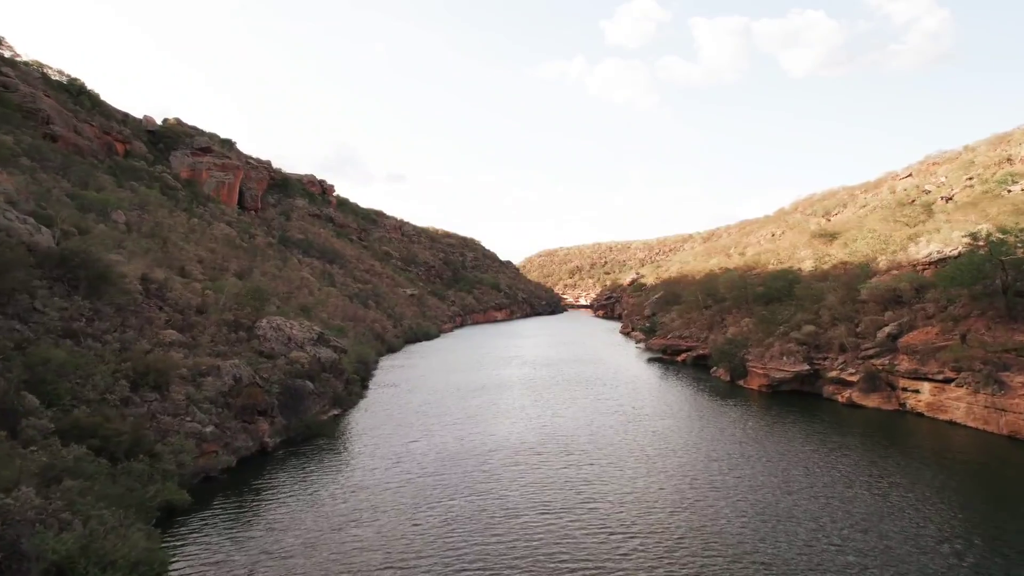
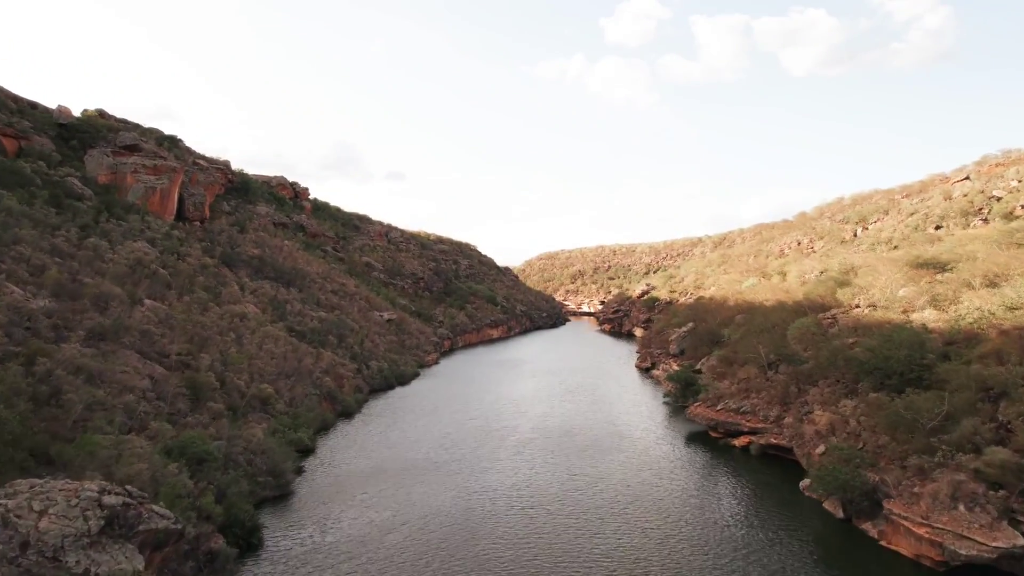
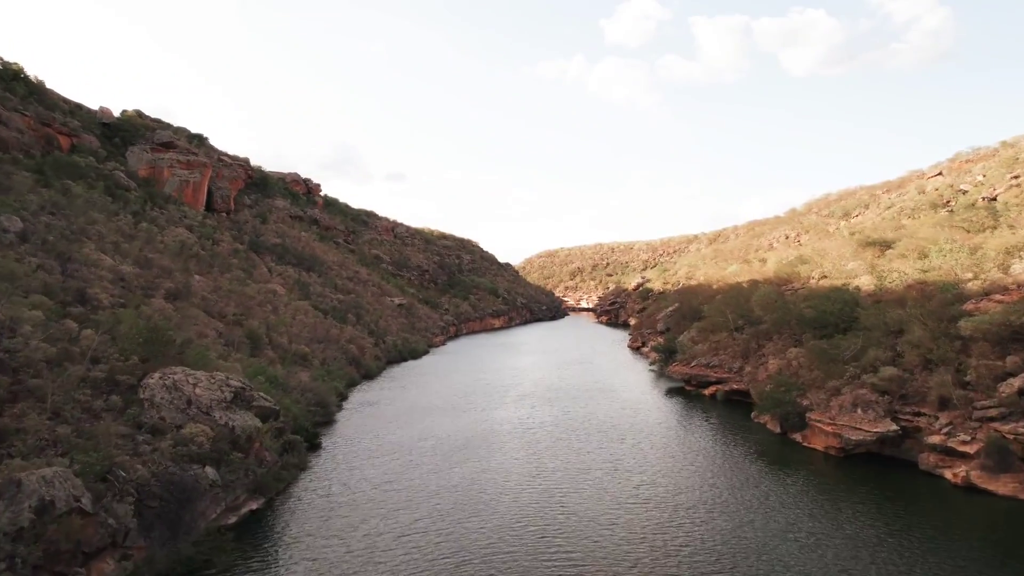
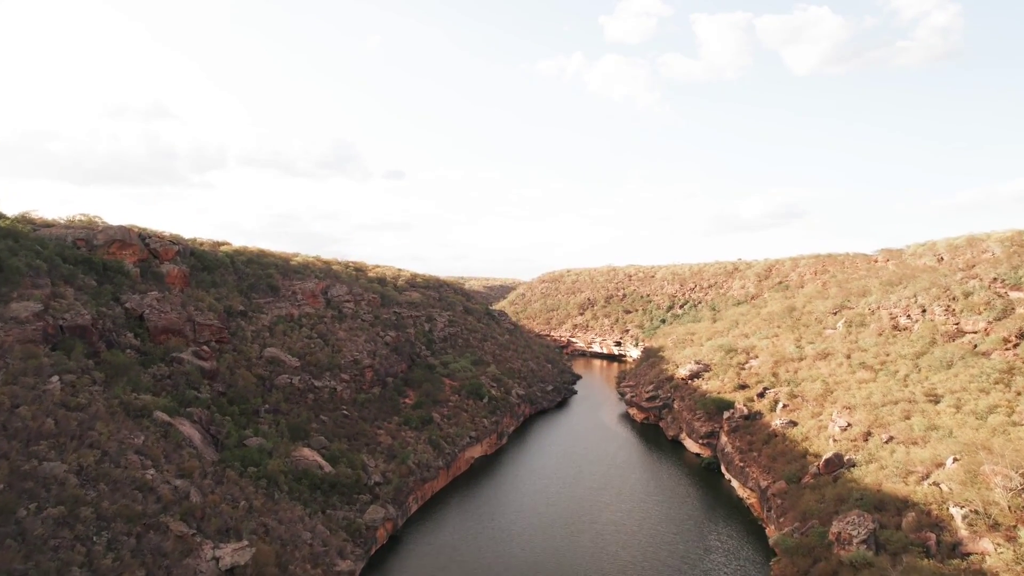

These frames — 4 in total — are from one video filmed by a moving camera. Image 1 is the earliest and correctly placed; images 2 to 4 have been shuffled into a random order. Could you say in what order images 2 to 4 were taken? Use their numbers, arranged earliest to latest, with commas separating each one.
3, 2, 4
